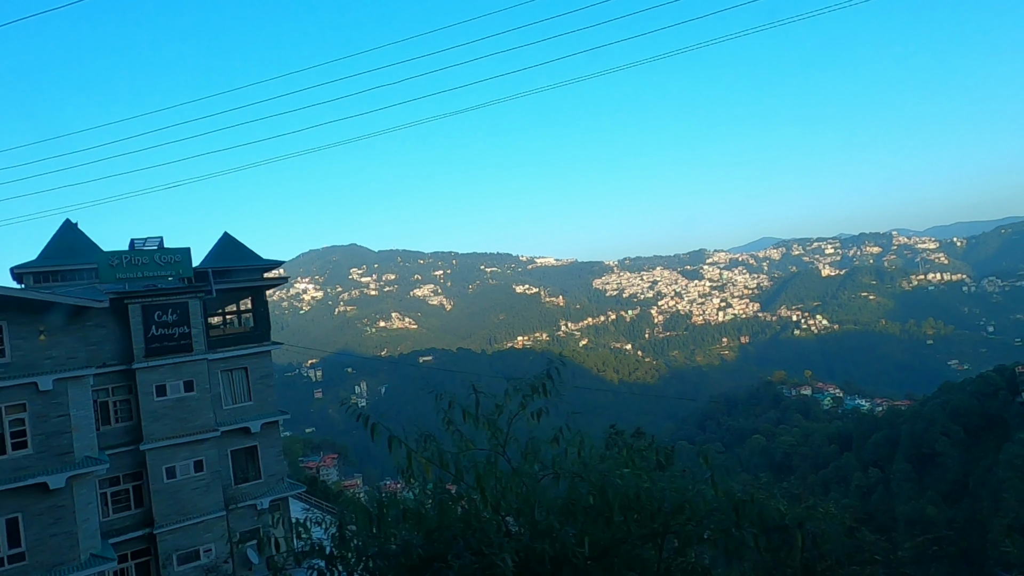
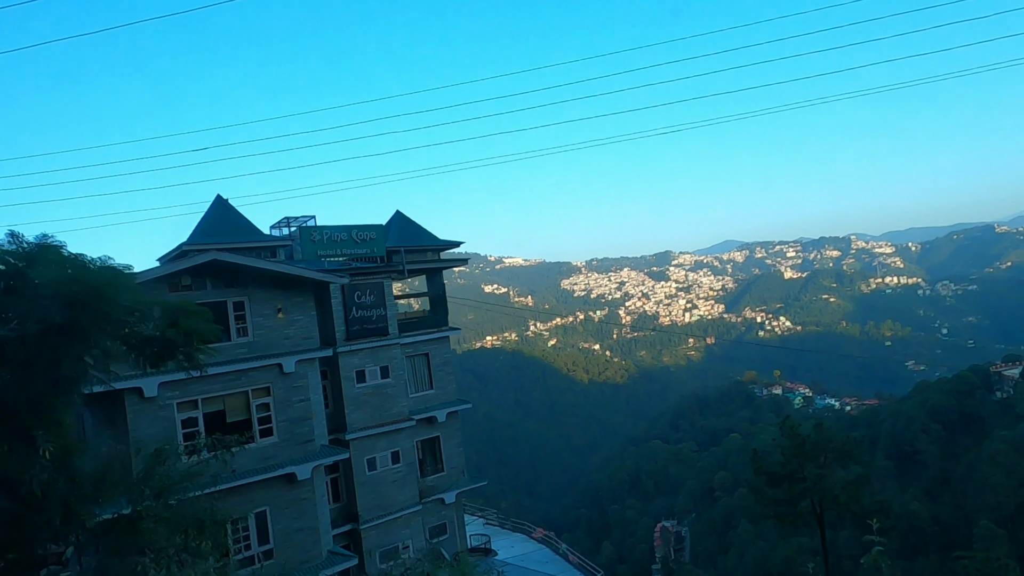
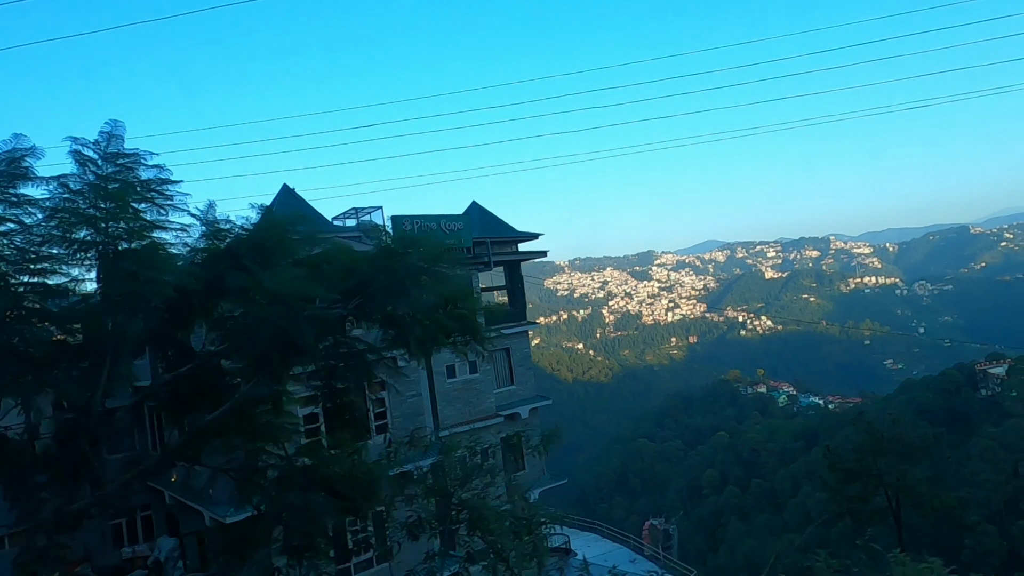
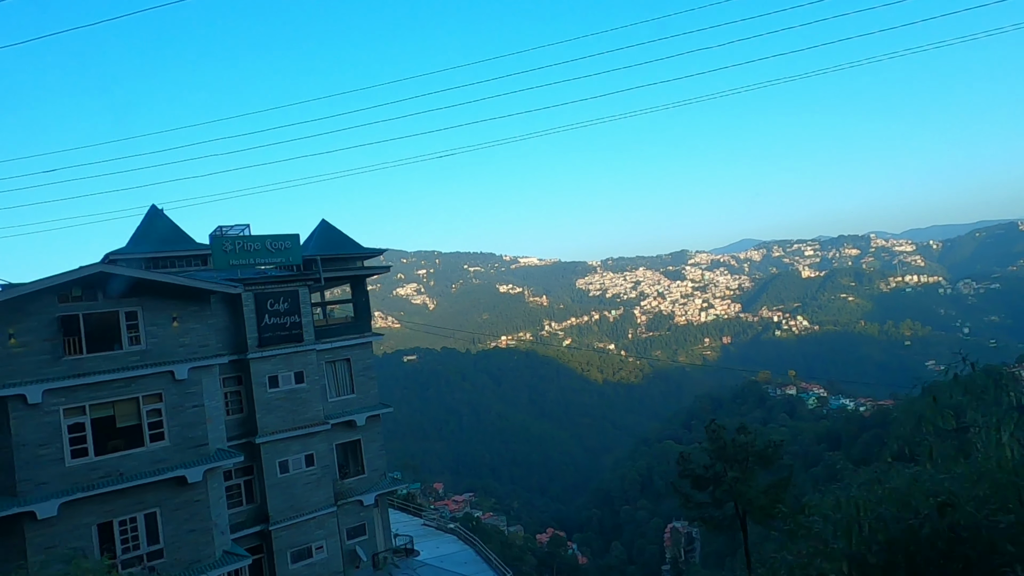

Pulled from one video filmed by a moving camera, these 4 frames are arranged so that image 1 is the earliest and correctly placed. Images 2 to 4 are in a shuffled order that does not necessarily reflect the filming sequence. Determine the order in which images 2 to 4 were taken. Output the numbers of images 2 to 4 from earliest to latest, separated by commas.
4, 2, 3
